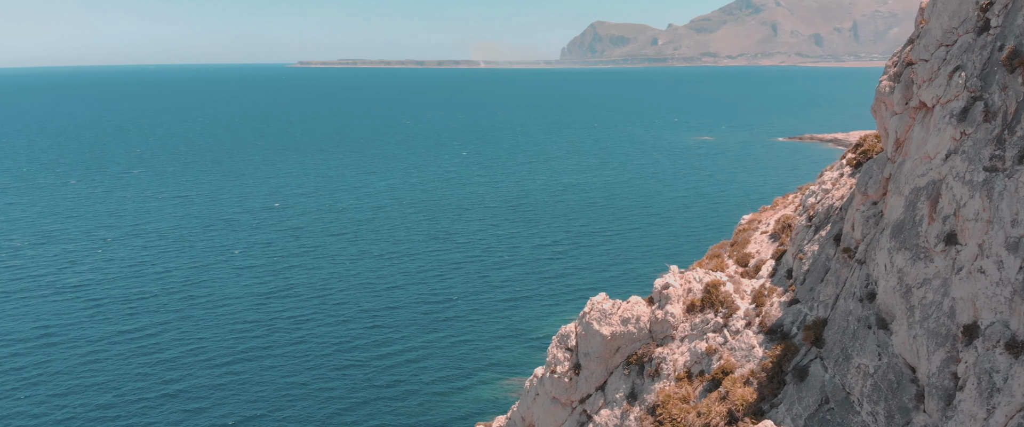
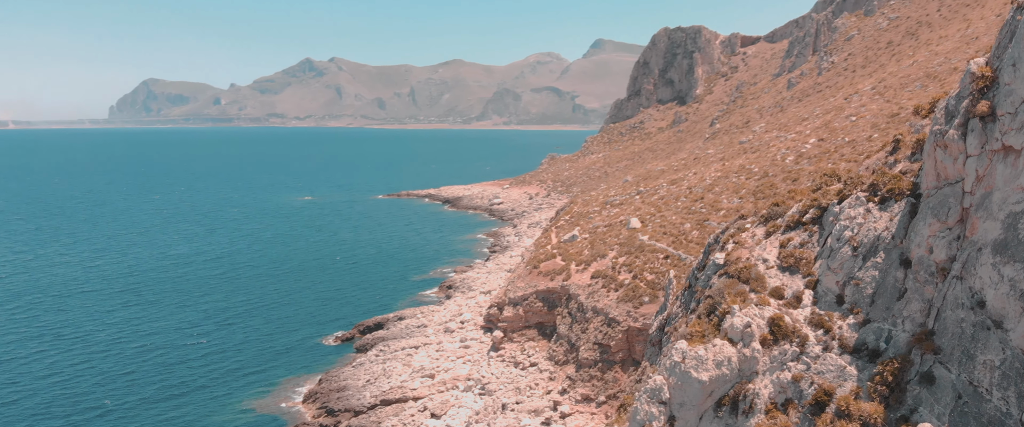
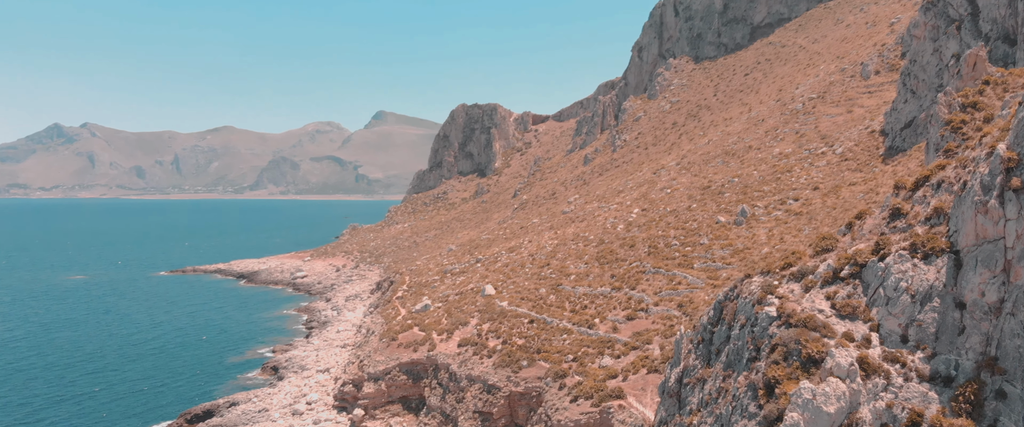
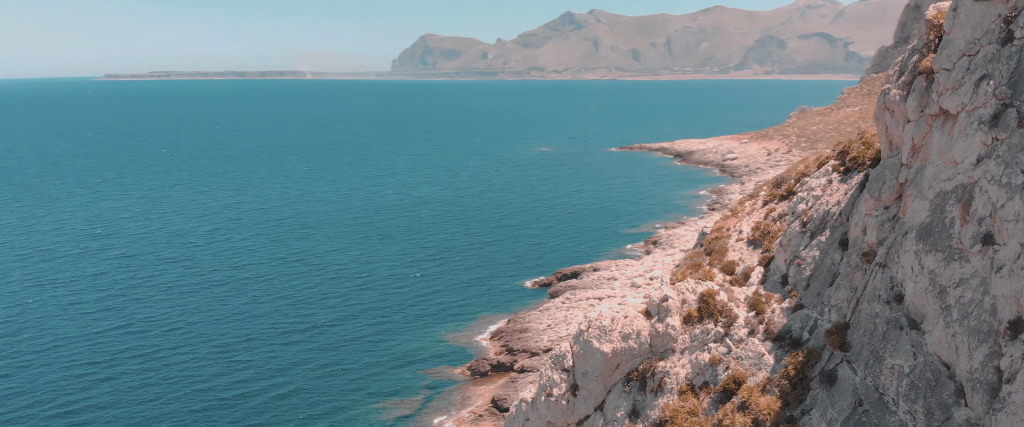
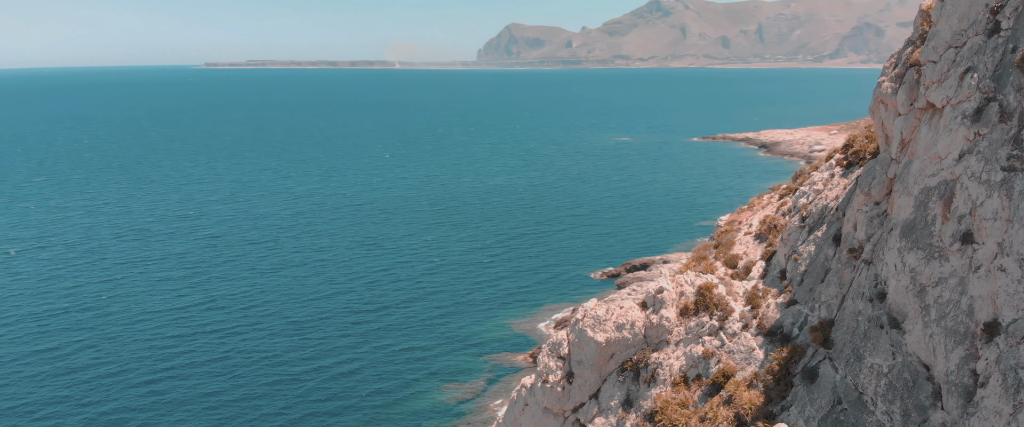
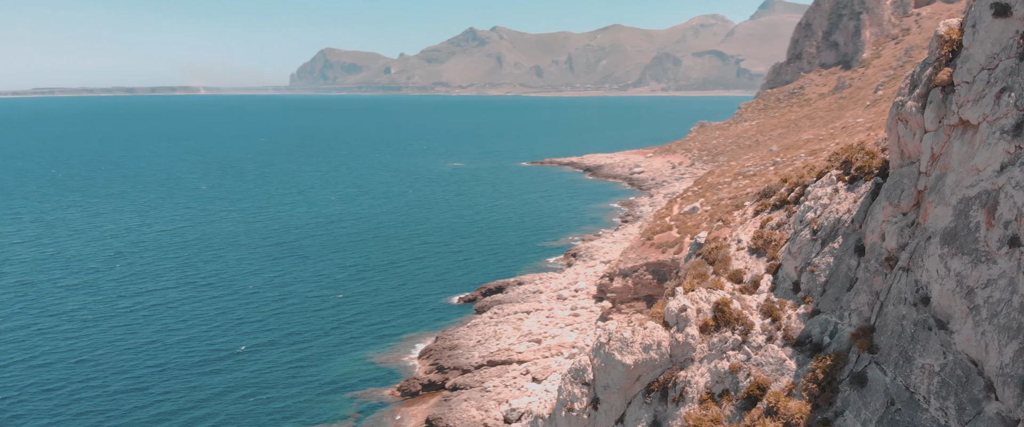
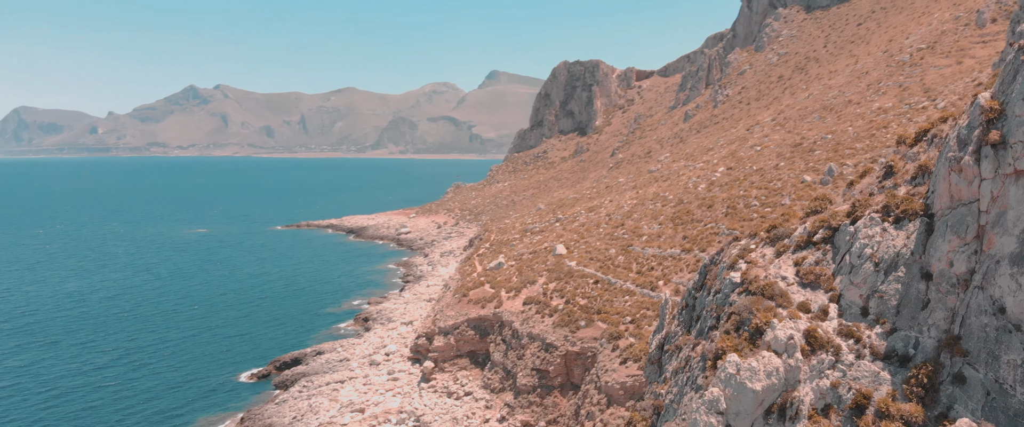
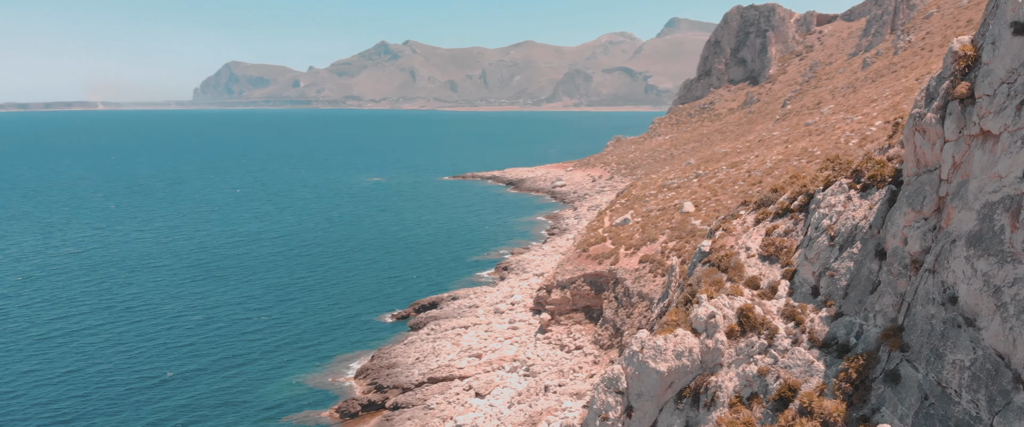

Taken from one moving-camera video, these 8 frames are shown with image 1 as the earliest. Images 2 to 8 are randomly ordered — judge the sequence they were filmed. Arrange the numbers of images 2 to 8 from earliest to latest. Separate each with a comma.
5, 4, 6, 8, 2, 7, 3
